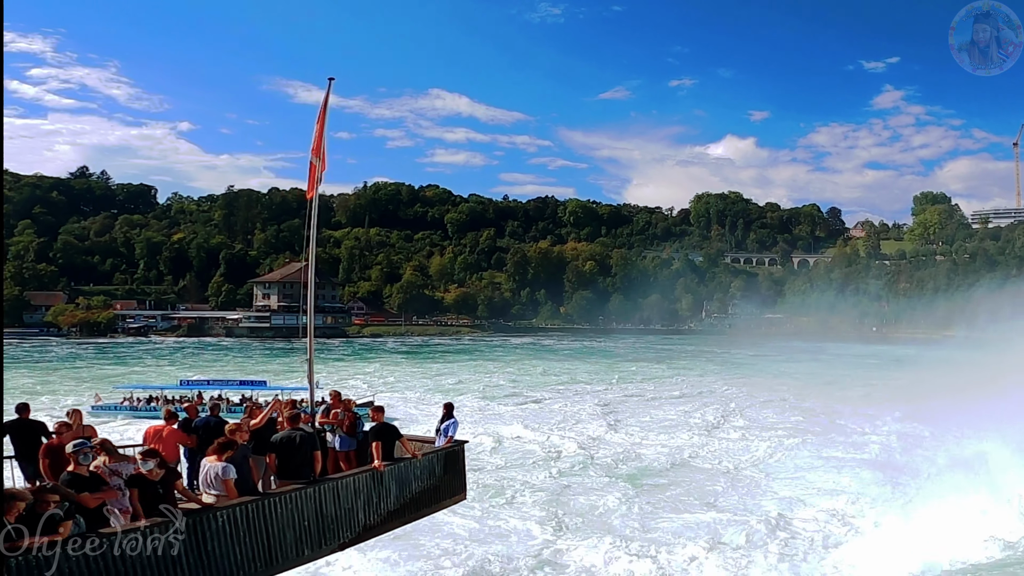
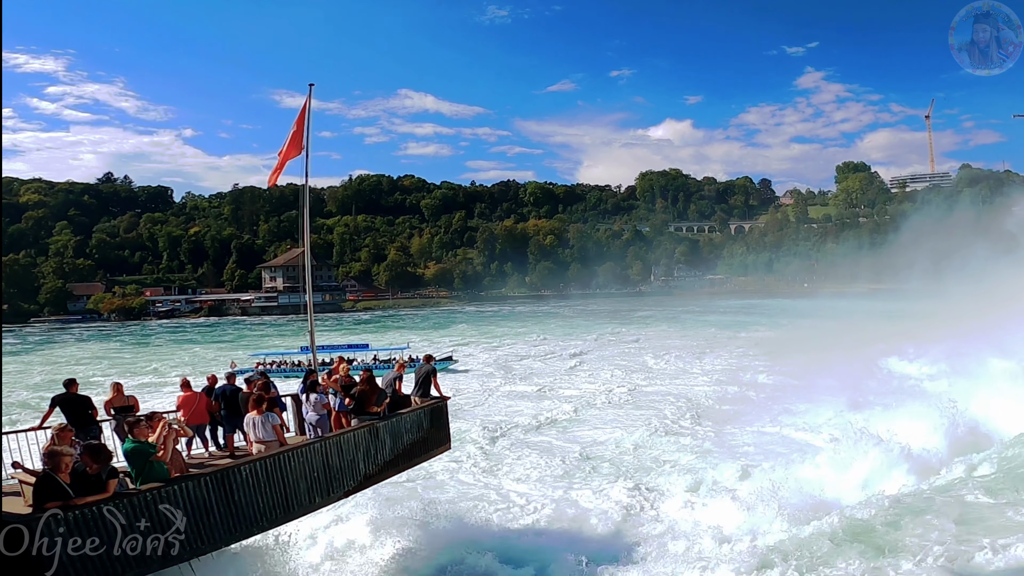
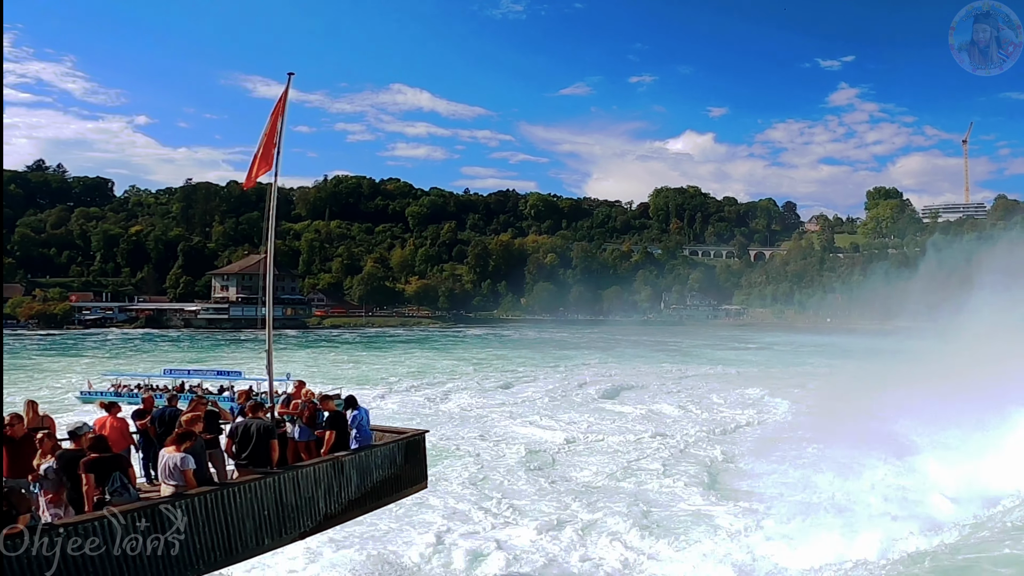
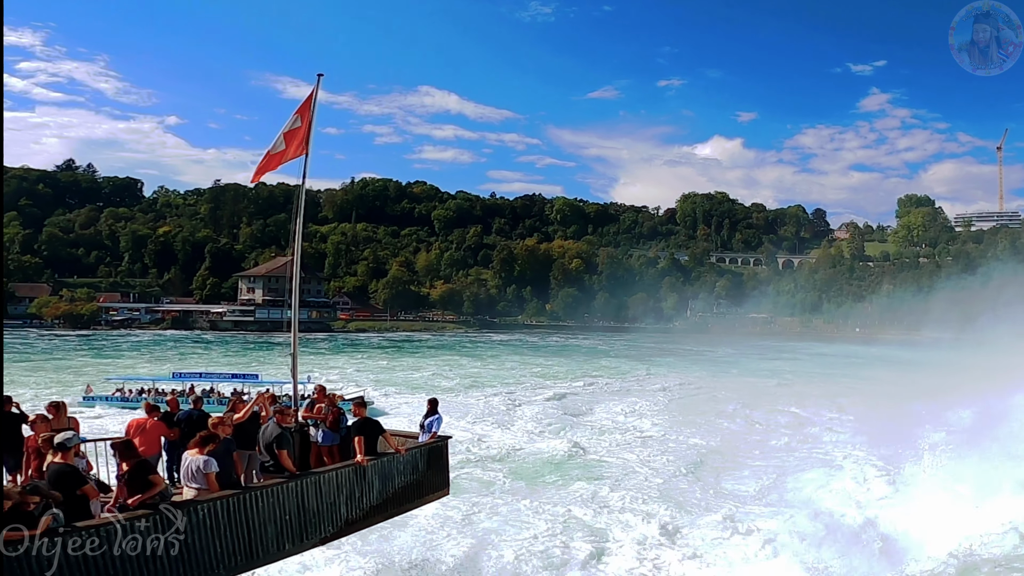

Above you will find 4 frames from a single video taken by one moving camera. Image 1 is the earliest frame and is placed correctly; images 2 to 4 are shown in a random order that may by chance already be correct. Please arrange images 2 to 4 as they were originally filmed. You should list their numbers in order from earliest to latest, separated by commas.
4, 3, 2
